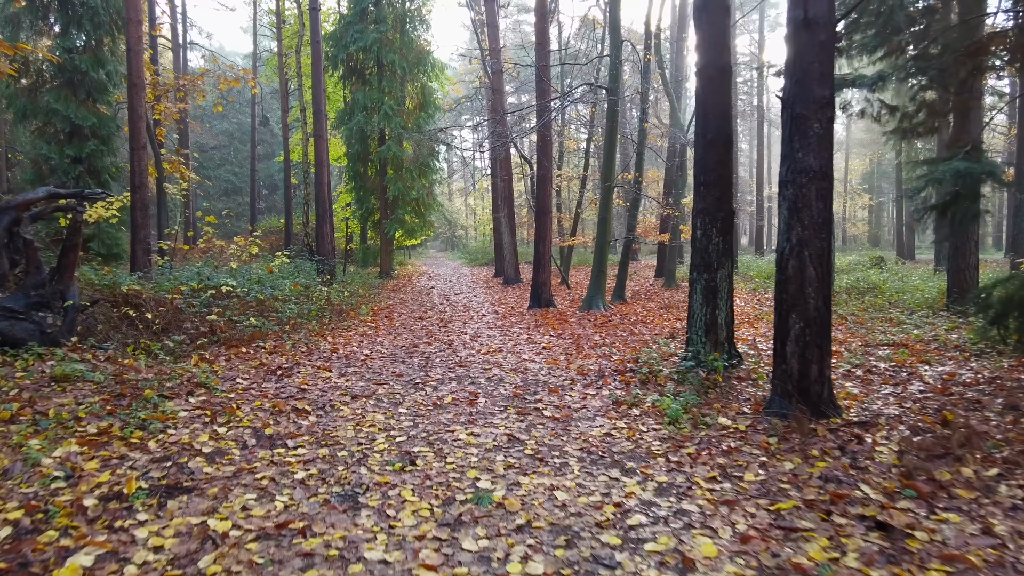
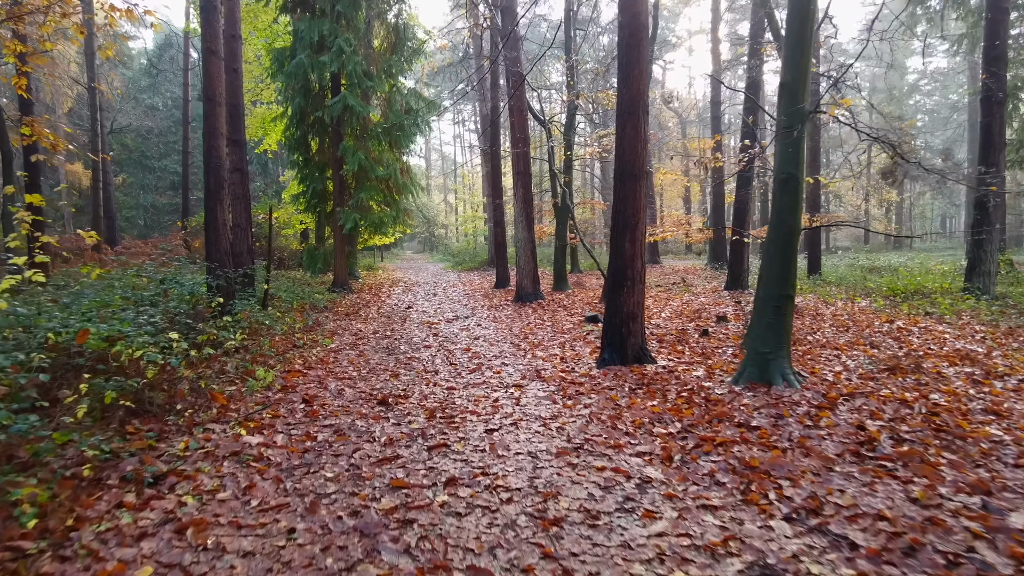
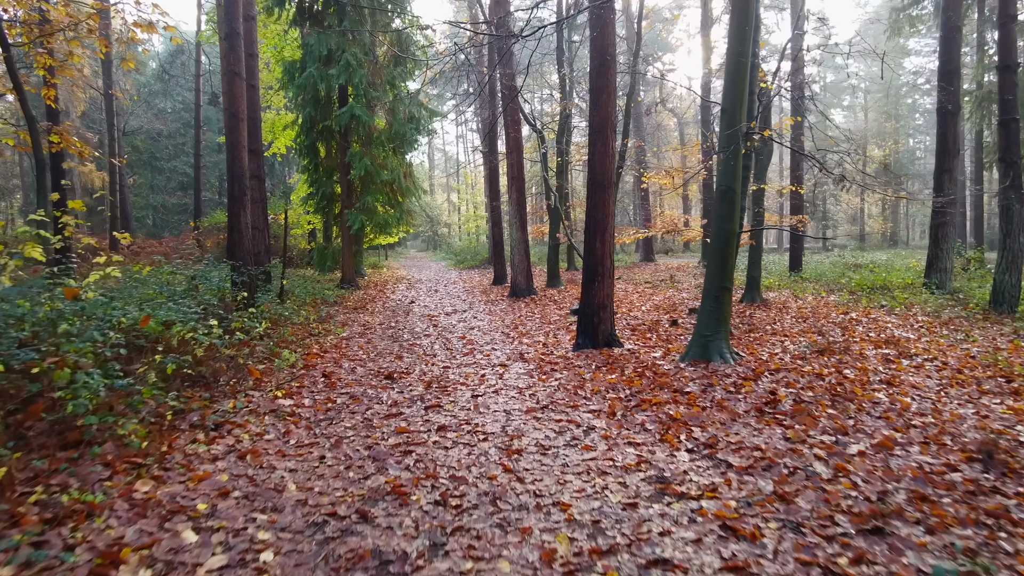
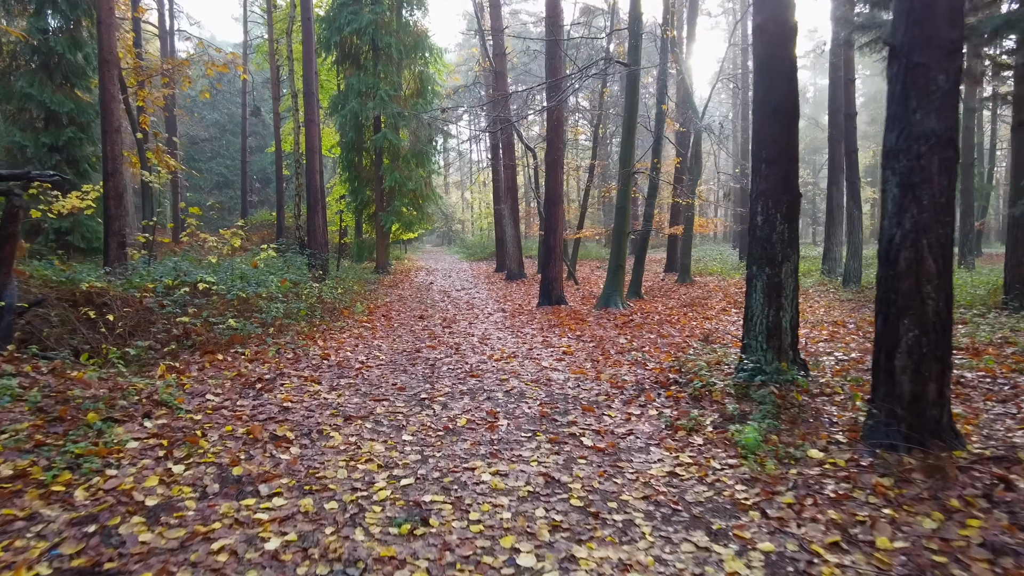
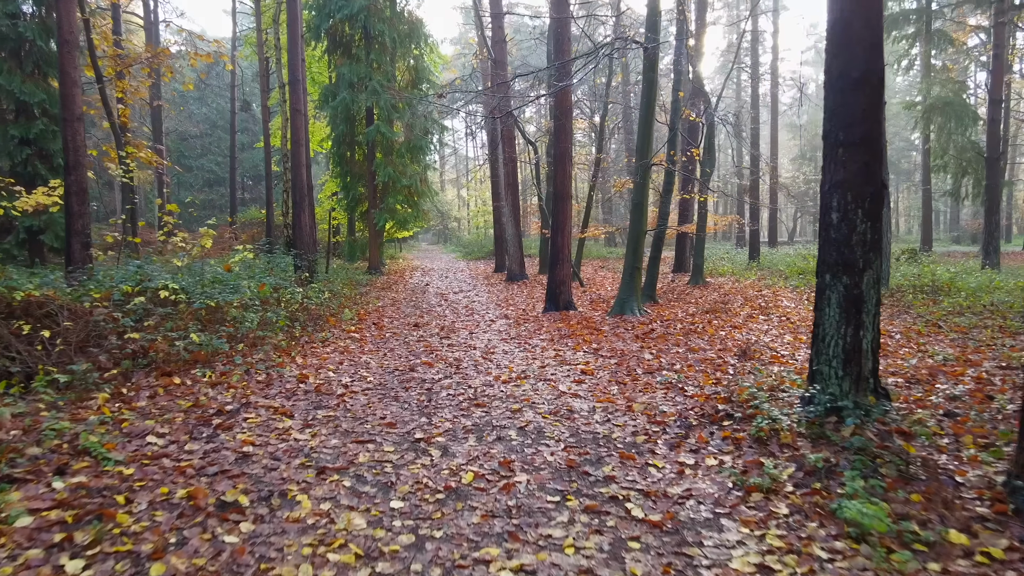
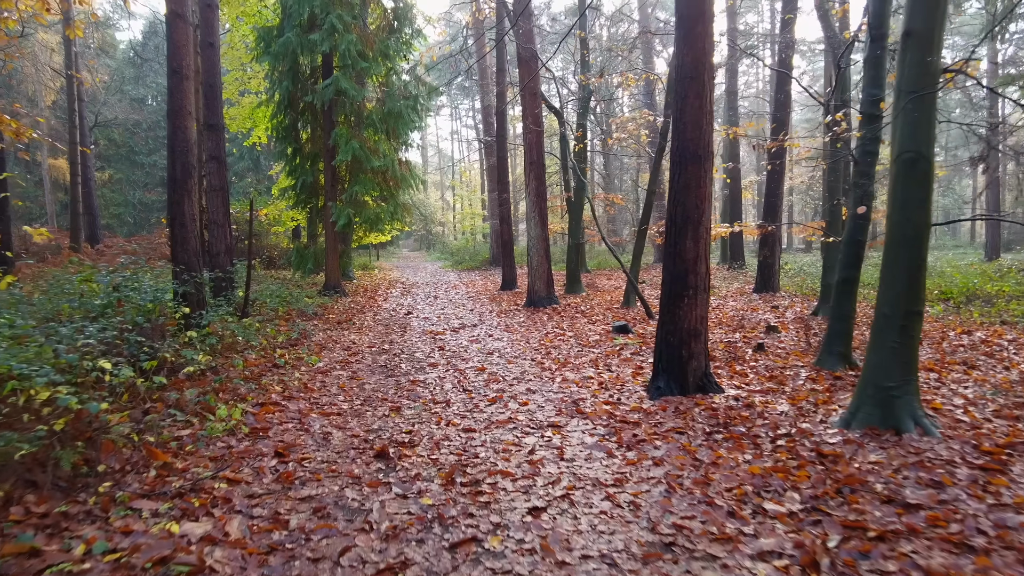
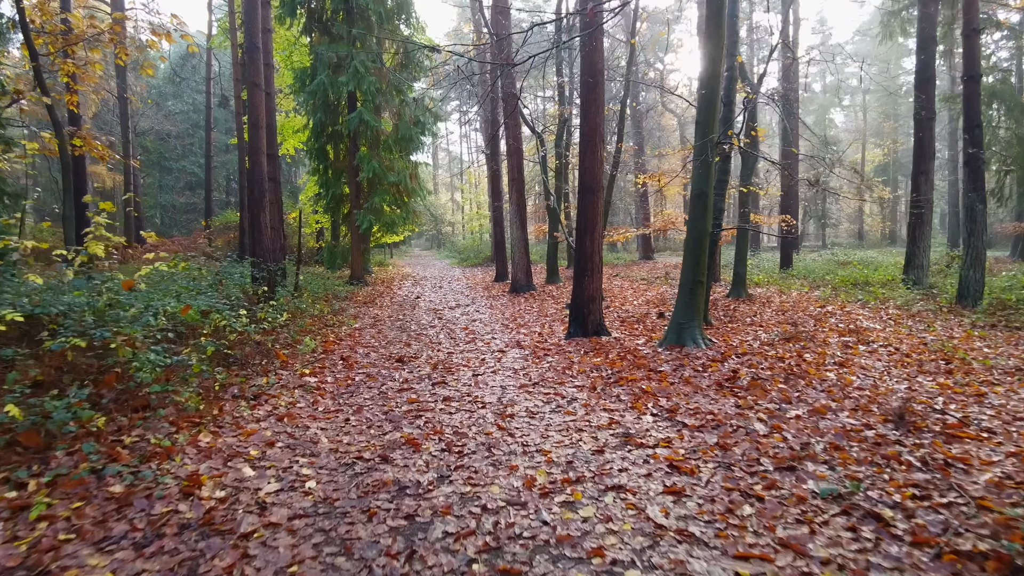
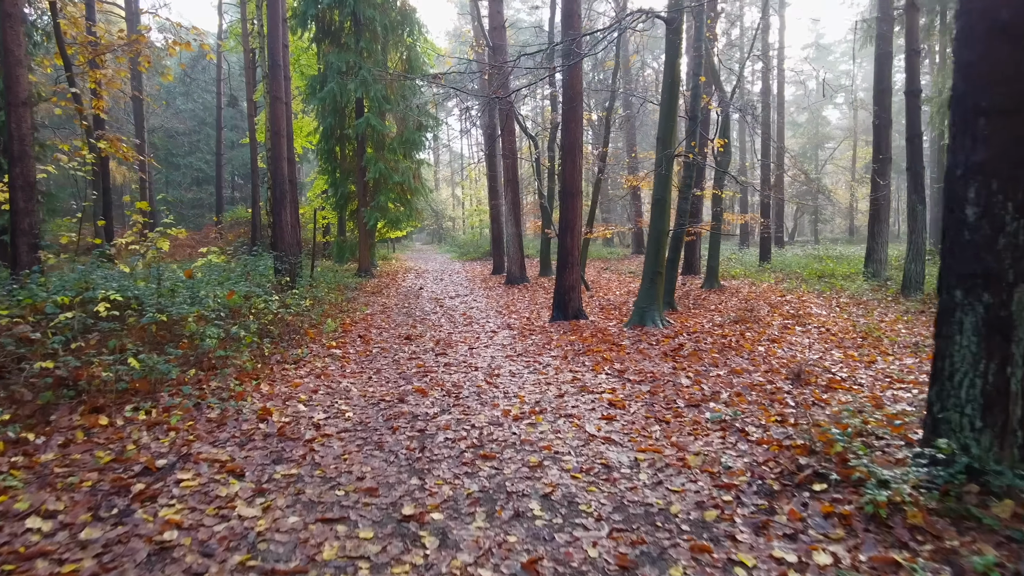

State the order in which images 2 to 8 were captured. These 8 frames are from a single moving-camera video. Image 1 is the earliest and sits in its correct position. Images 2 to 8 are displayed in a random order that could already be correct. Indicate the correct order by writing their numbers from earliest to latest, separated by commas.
4, 5, 8, 7, 3, 2, 6
